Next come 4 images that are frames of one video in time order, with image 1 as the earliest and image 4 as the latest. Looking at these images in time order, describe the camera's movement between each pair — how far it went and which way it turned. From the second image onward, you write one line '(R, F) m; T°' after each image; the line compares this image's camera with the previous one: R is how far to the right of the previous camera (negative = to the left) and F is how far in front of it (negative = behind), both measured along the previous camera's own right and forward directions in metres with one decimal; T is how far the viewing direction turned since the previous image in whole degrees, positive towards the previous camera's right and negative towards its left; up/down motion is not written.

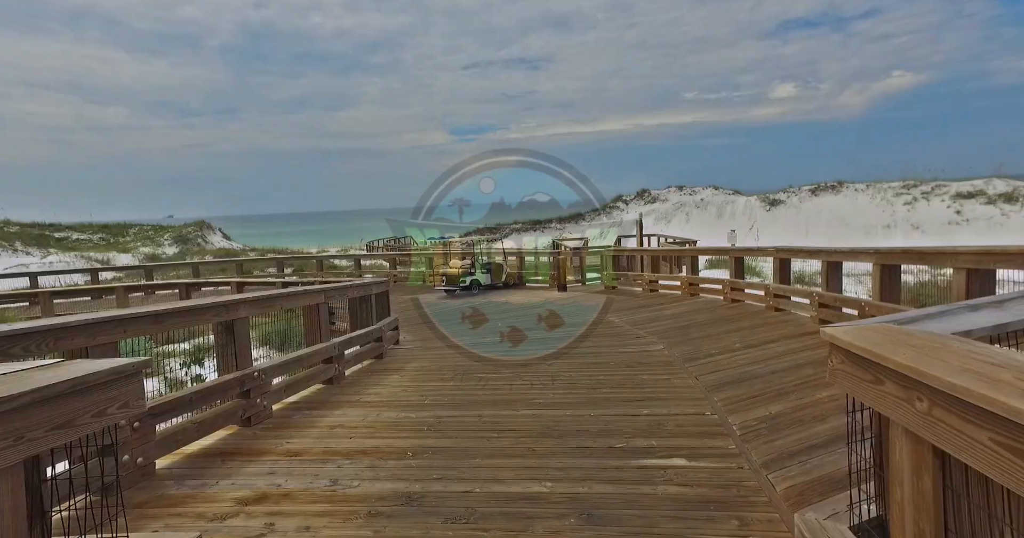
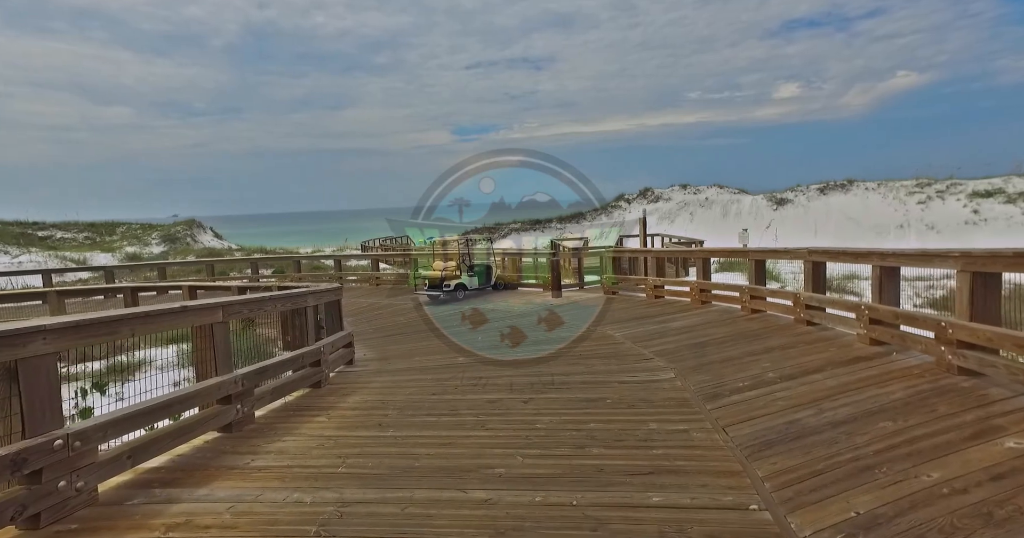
(+0.2, +1.3) m; 0°
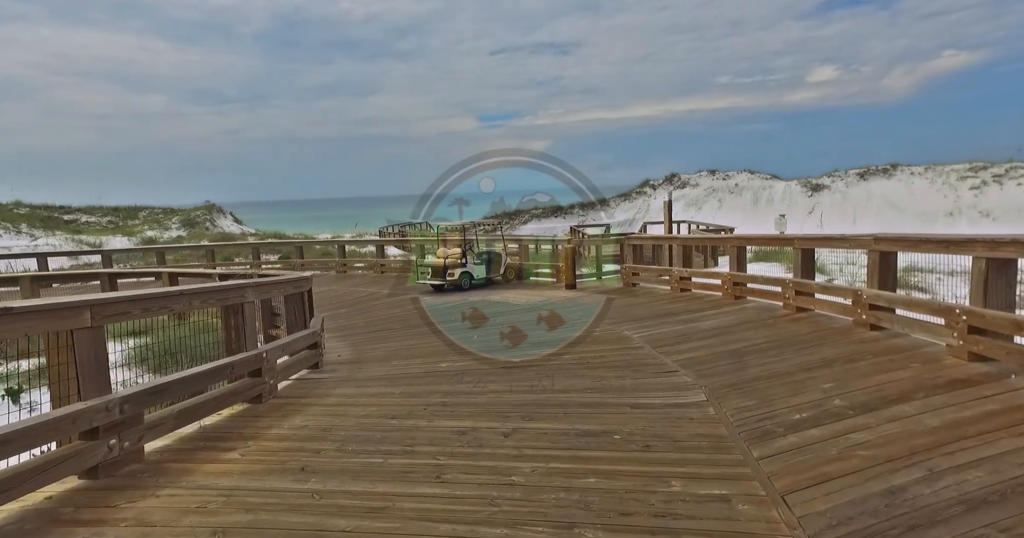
(+0.2, +1.1) m; -2°
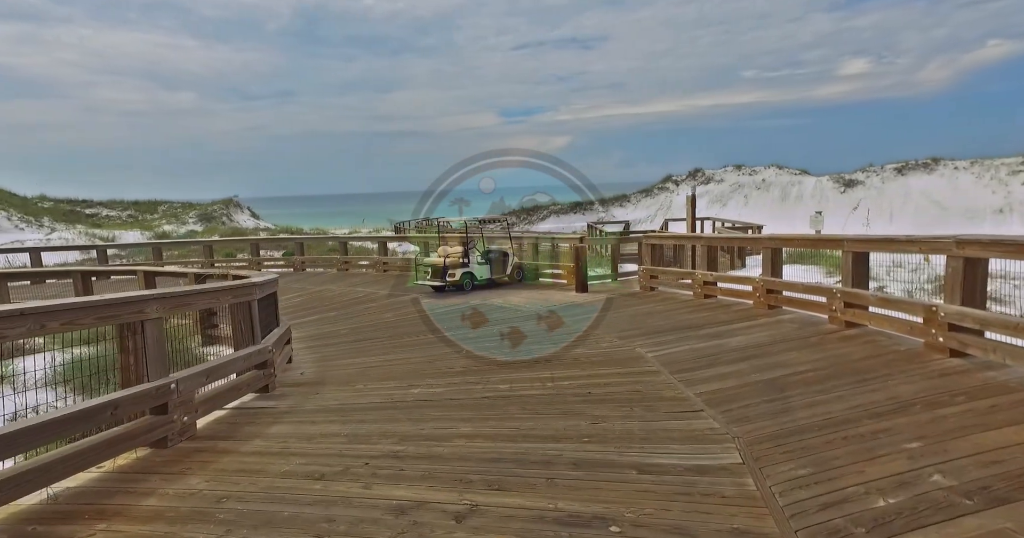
(+0.2, +0.9) m; -2°
